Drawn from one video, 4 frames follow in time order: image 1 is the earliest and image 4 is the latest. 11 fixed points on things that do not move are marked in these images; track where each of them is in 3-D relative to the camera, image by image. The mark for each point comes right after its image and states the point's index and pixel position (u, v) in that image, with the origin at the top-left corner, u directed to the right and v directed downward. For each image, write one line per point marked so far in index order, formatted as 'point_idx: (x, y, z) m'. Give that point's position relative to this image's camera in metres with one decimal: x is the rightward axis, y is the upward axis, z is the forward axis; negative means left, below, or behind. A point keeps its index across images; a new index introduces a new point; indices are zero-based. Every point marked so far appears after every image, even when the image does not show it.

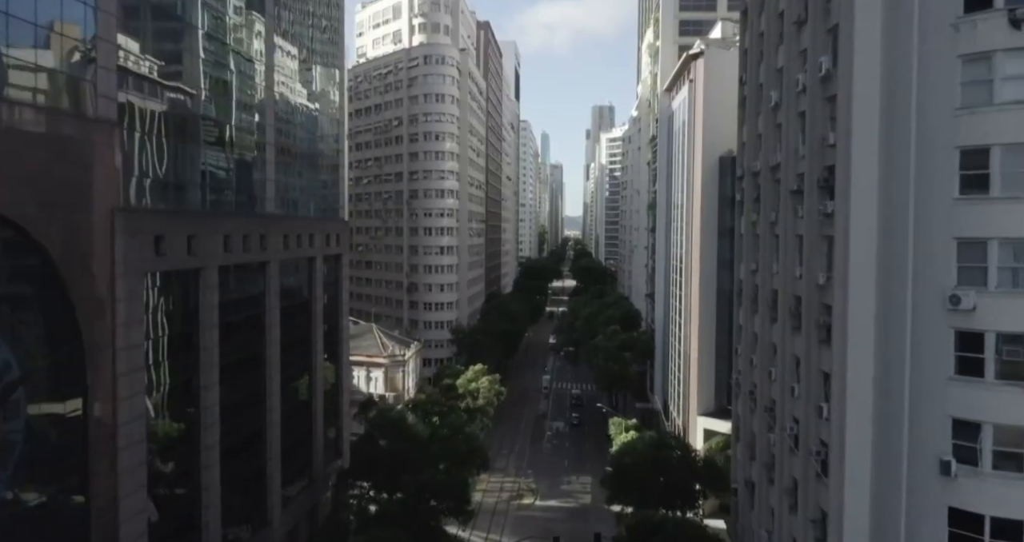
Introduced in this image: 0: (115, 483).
0: (-11.0, -5.9, +16.1) m
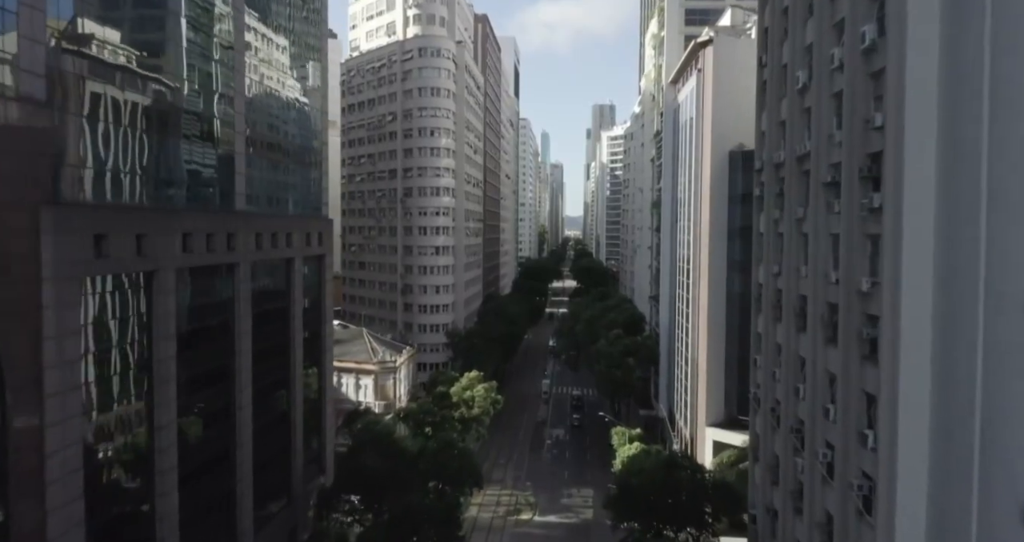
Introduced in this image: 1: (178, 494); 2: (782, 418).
0: (-11.2, -6.0, +13.8) m
1: (-11.2, -7.5, +19.4) m
2: (+8.7, -4.8, +18.8) m
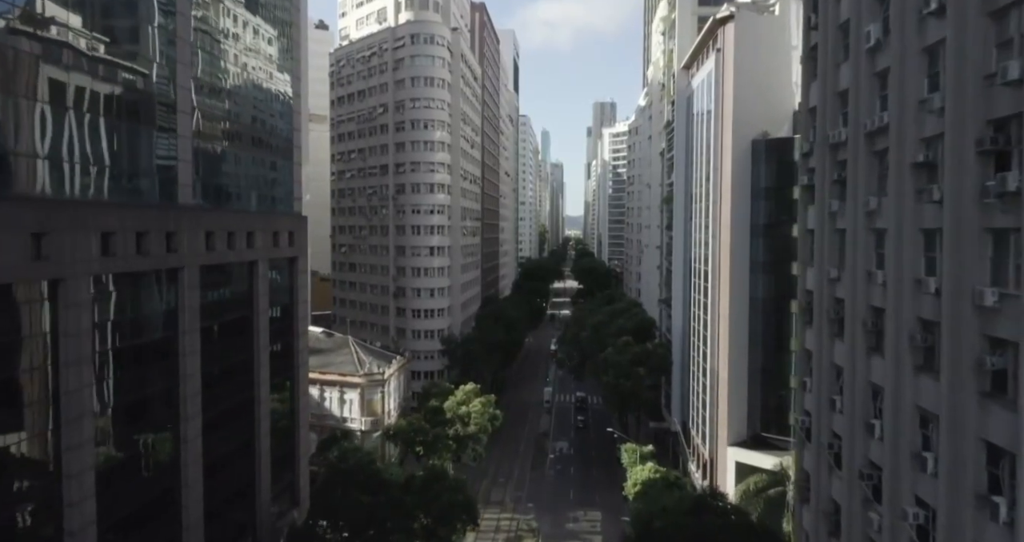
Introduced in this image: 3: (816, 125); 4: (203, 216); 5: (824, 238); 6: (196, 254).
0: (-11.3, -6.2, +10.3) m
1: (-11.2, -7.7, +15.8) m
2: (+8.7, -4.9, +15.2) m
3: (+9.2, +4.4, +17.6) m
4: (-10.3, +1.9, +19.2) m
5: (+9.1, +1.0, +16.8) m
6: (-10.3, +0.5, +19.0) m
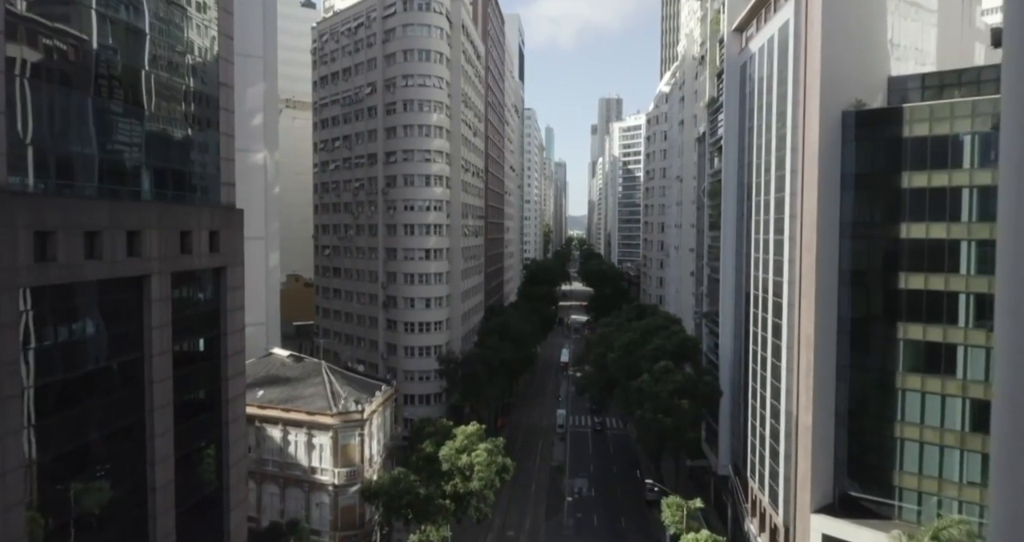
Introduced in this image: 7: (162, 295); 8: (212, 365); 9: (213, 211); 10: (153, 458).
0: (-10.6, -6.7, +2.8) m
1: (-10.6, -8.1, +8.3) m
2: (+9.3, -5.4, +7.6) m
3: (+9.8, +3.9, +10.0) m
4: (-9.6, +1.4, +11.6) m
5: (+9.7, +0.5, +9.2) m
6: (-9.7, +0.1, +11.5) m
7: (-9.7, -0.6, +16.1) m
8: (-9.5, -2.9, +18.6) m
9: (-9.6, +1.9, +18.7) m
10: (-9.6, -5.0, +15.6) m
